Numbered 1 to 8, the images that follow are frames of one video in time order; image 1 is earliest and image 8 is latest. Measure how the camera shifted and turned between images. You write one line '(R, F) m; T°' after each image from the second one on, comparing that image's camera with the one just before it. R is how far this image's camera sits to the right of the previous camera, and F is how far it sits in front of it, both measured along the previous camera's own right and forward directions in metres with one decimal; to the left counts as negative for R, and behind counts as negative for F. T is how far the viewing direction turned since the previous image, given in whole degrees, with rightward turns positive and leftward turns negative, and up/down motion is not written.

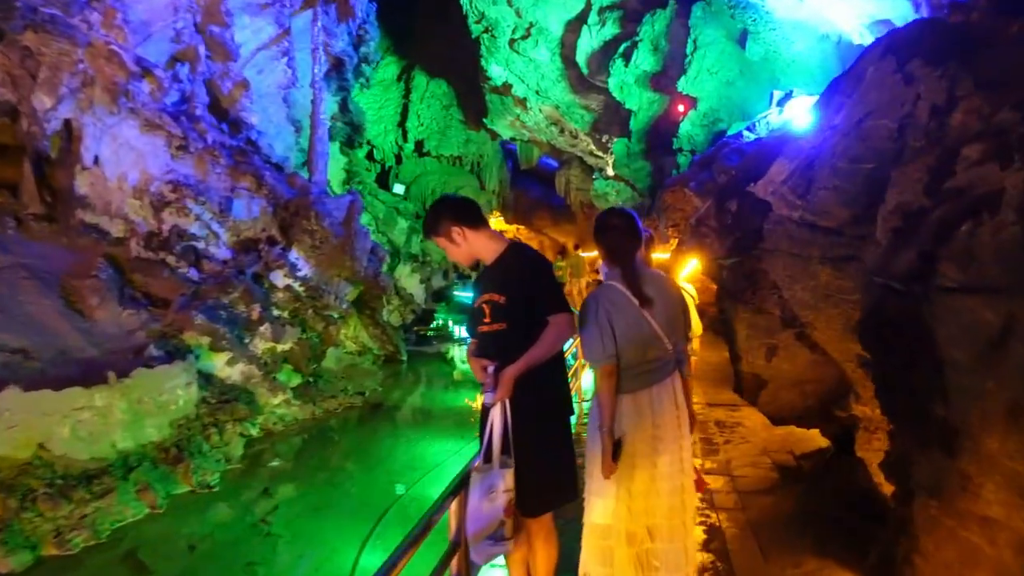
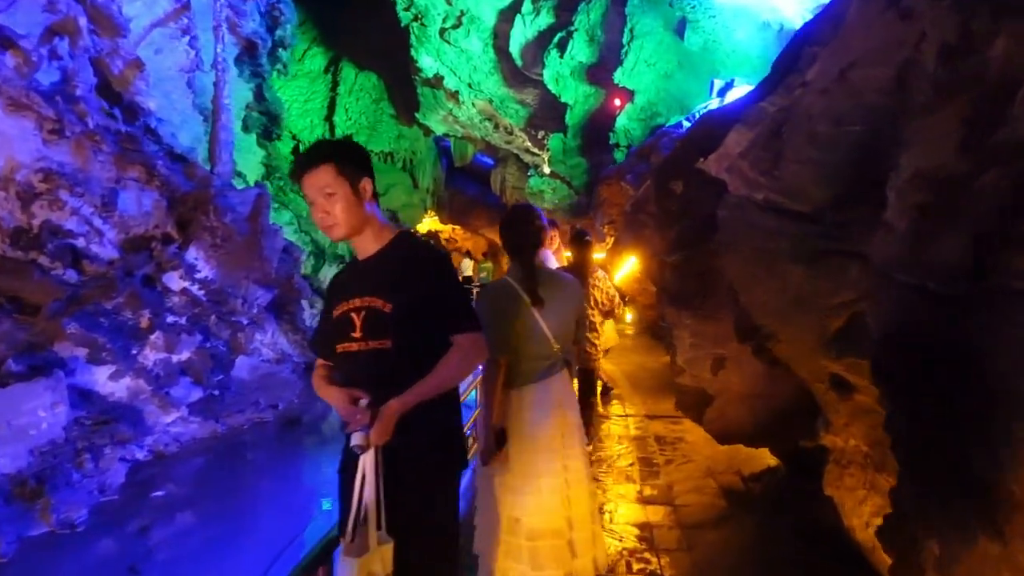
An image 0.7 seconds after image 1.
(+0.2, +0.7) m; +5°
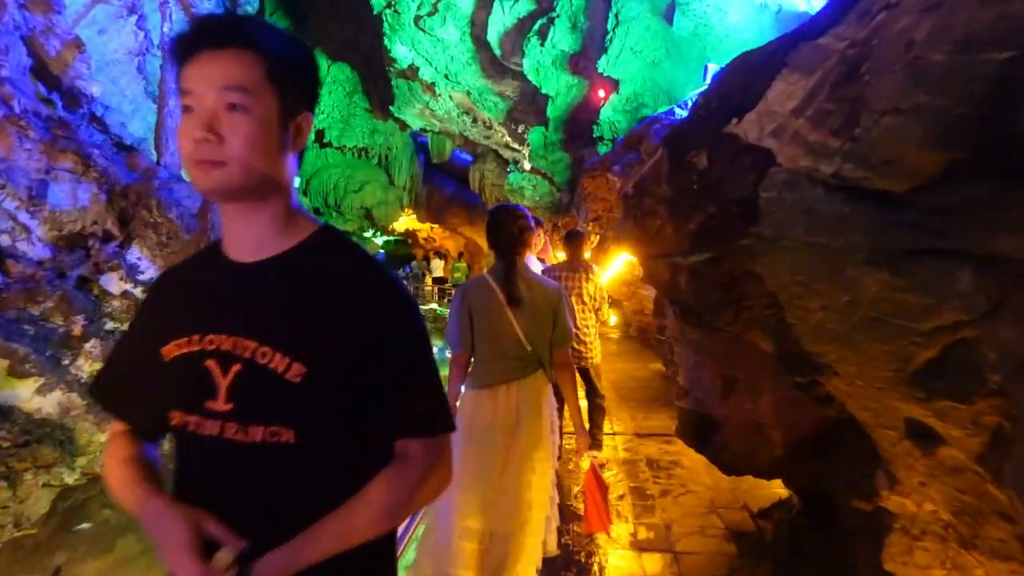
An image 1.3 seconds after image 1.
(+0.1, +0.7) m; +1°
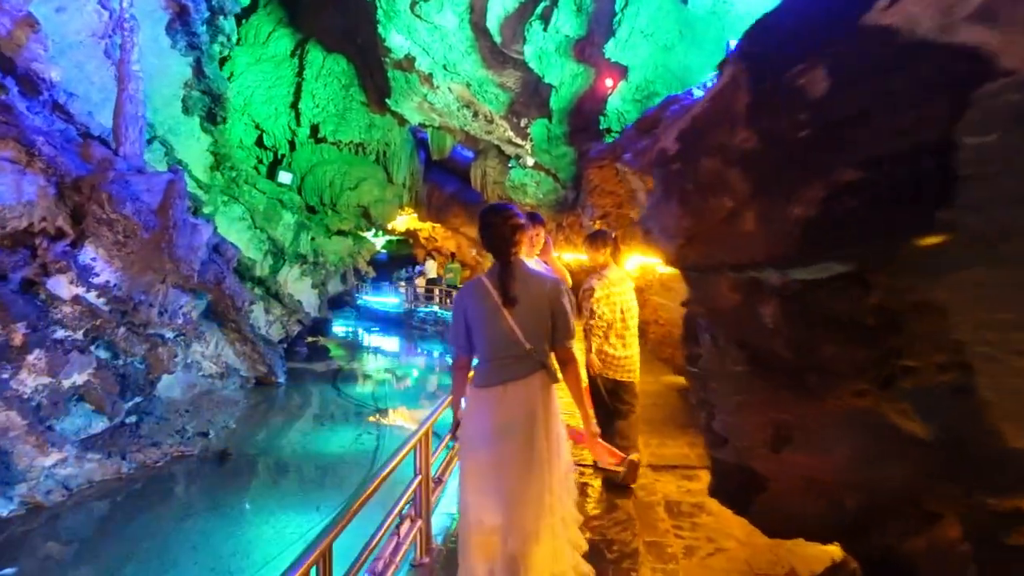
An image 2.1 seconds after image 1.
(+0.1, +0.9) m; 0°
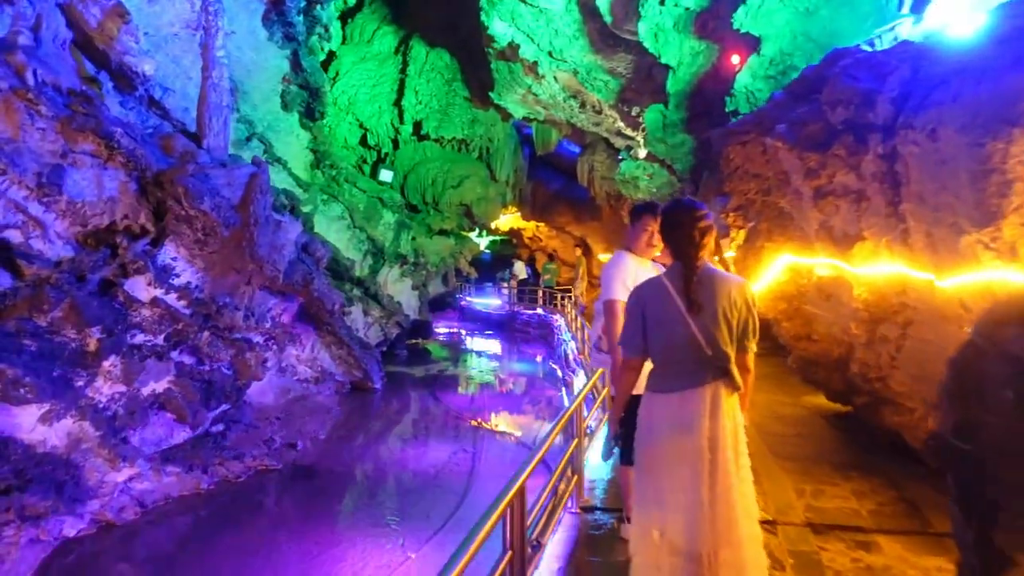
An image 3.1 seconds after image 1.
(-0.1, +1.0) m; -8°
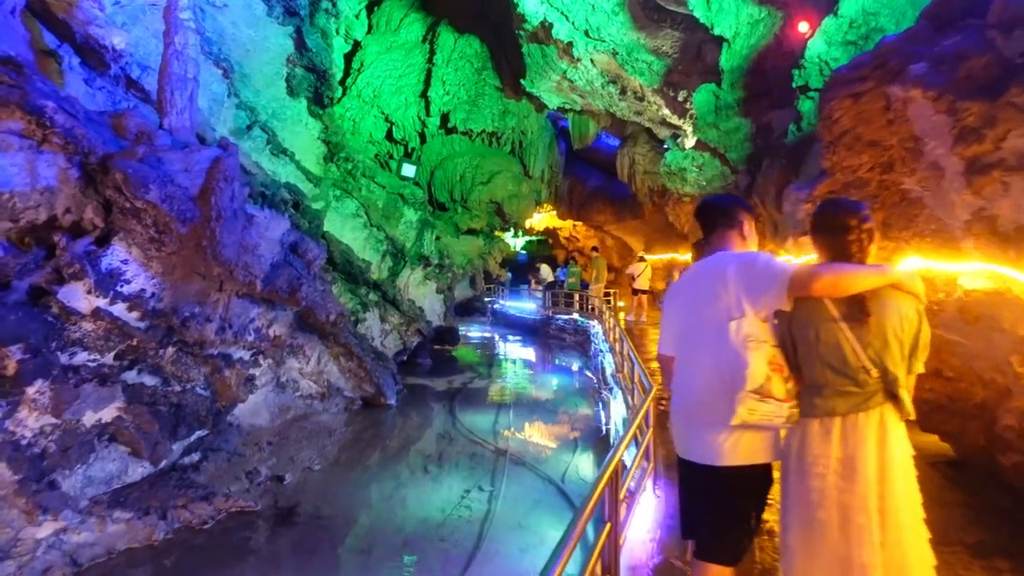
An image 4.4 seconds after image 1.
(+0.1, +1.3) m; -3°
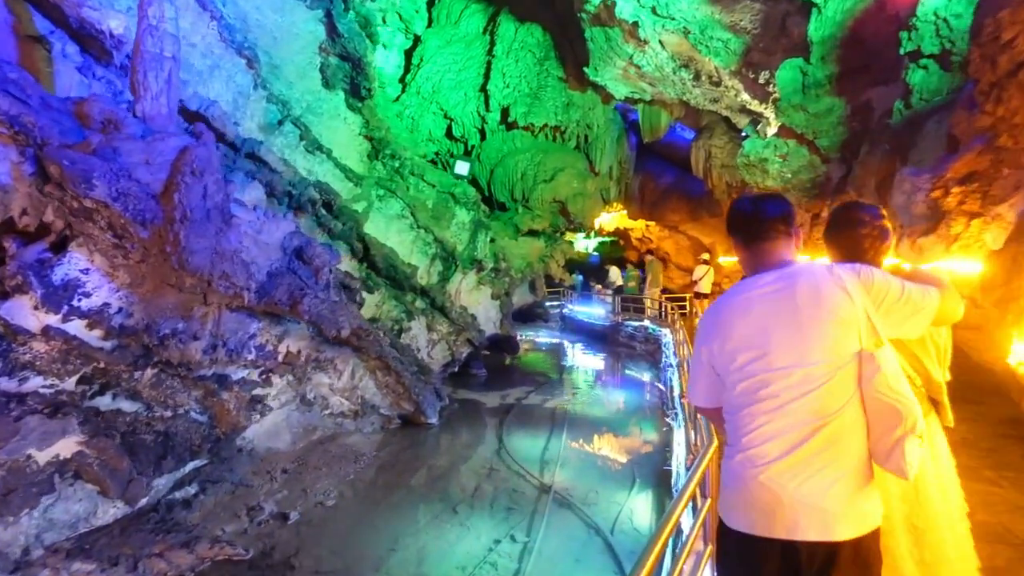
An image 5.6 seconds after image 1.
(+0.3, +1.2) m; -6°
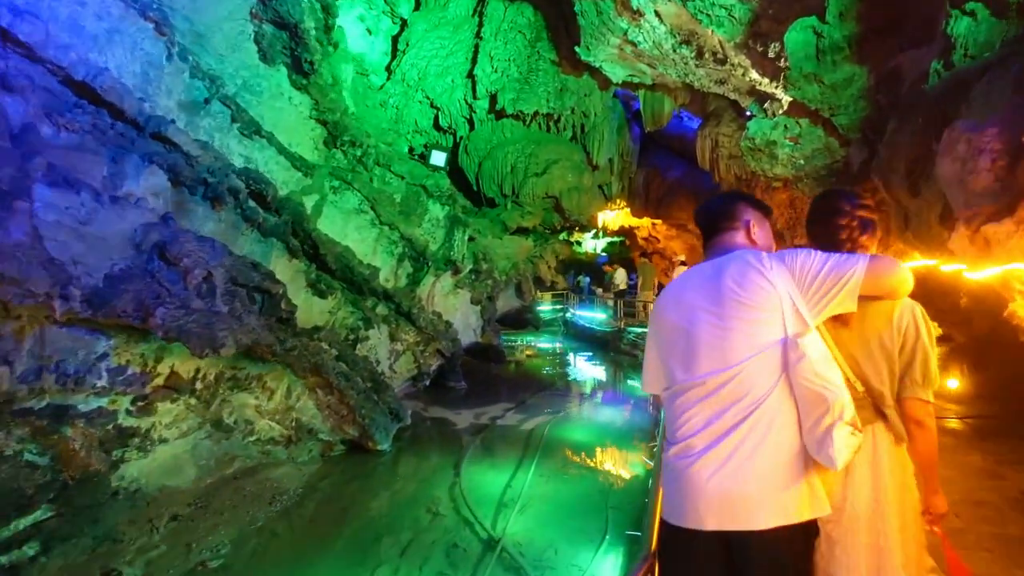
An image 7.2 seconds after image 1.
(+0.7, +1.4) m; -2°
